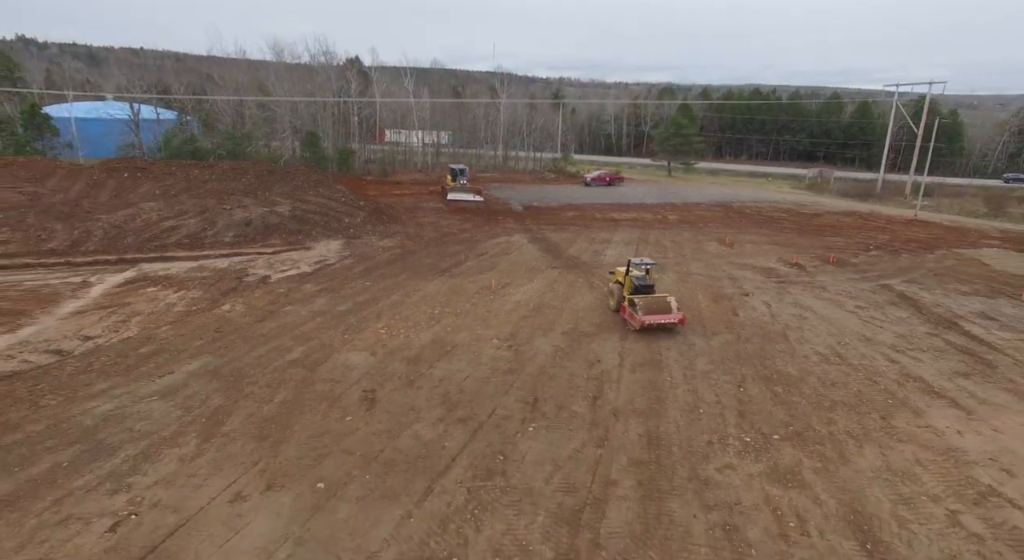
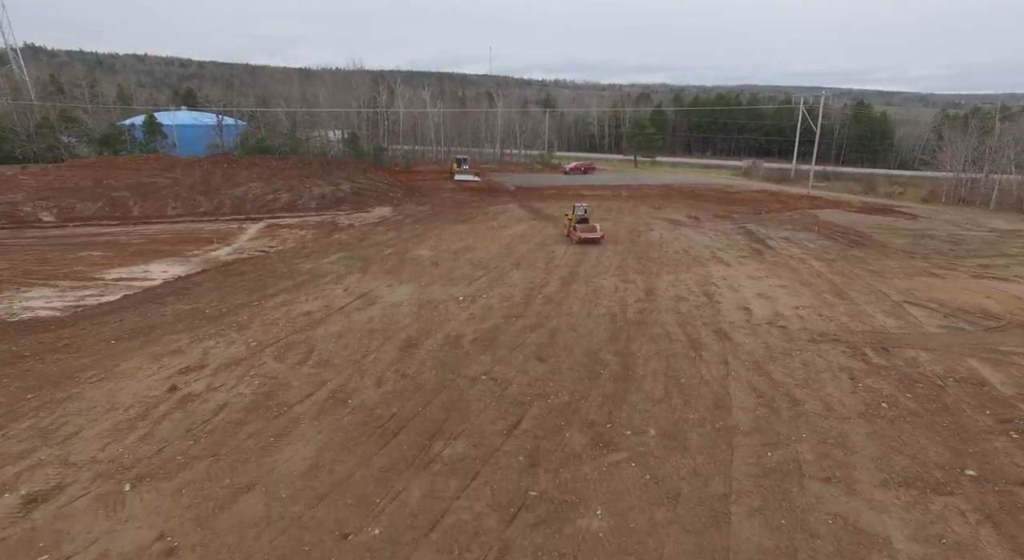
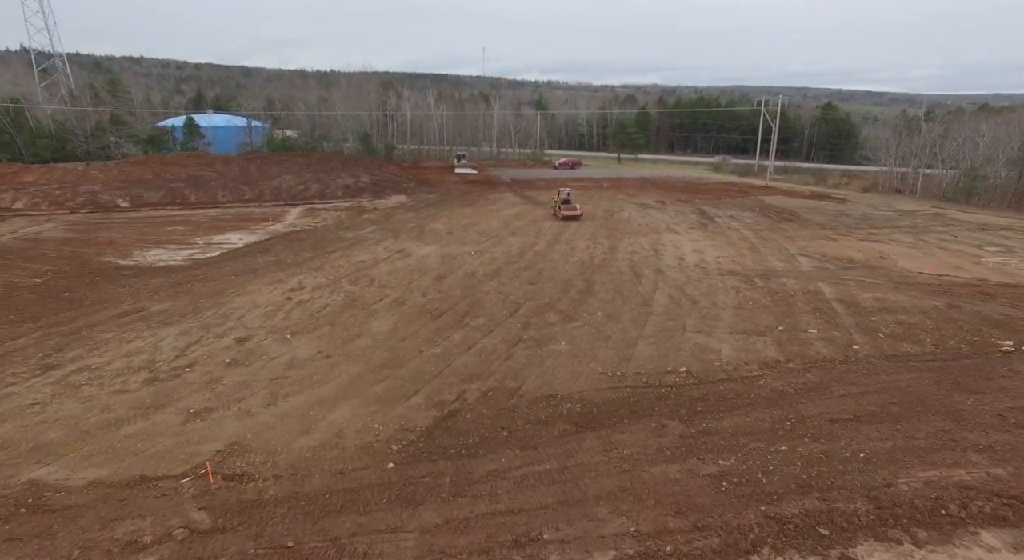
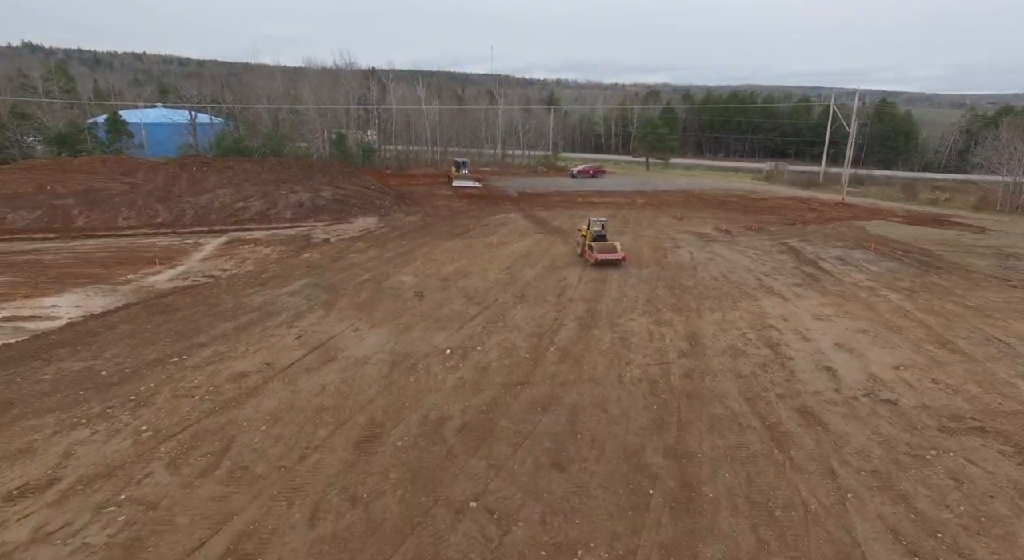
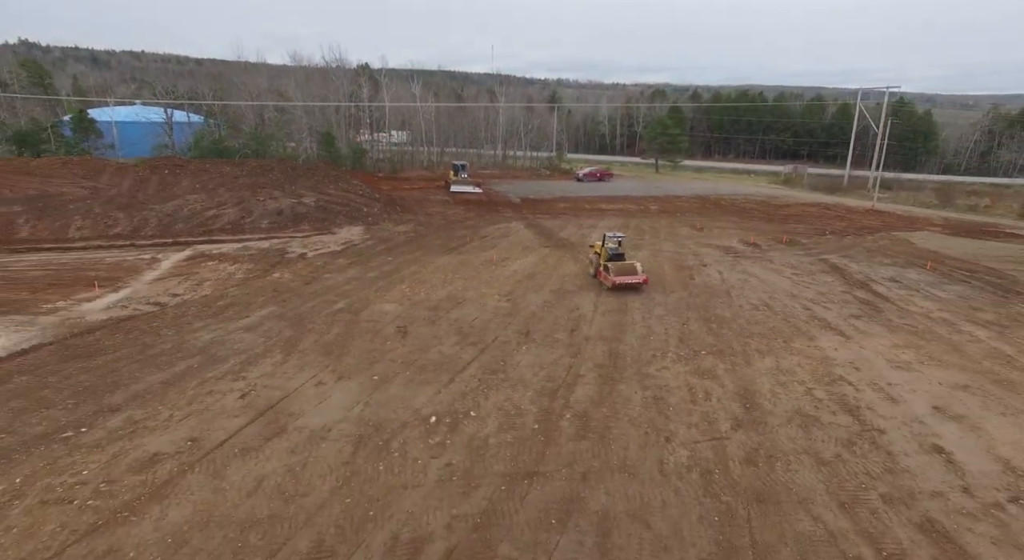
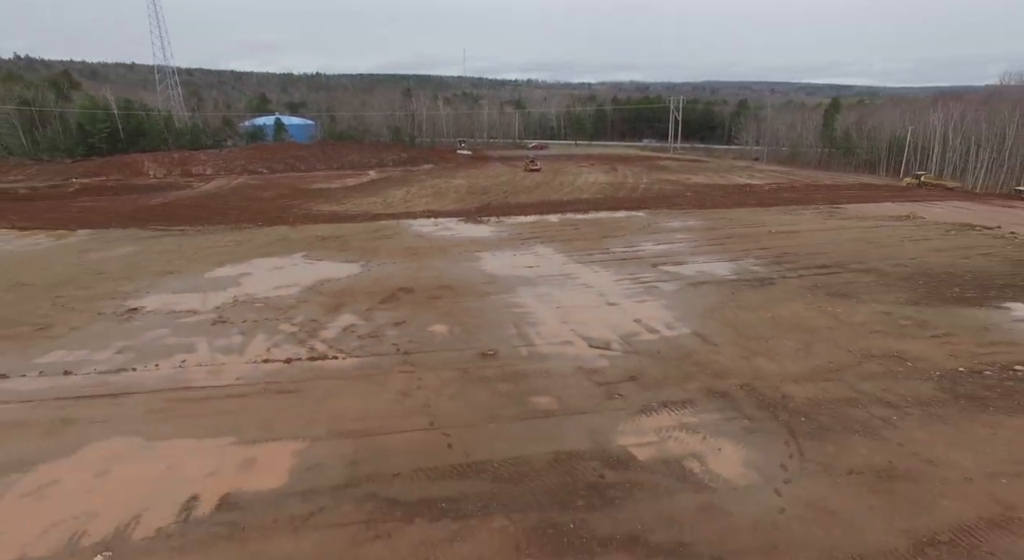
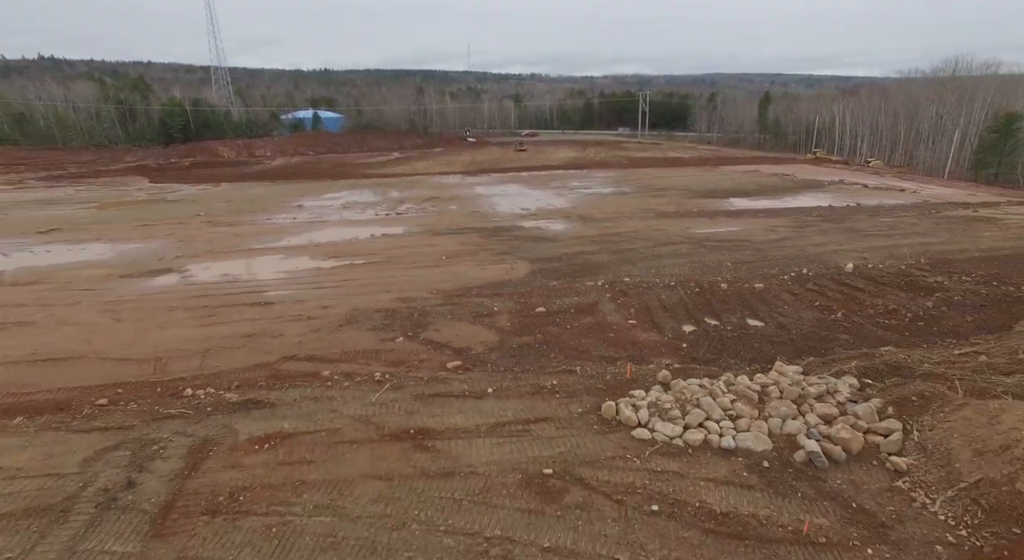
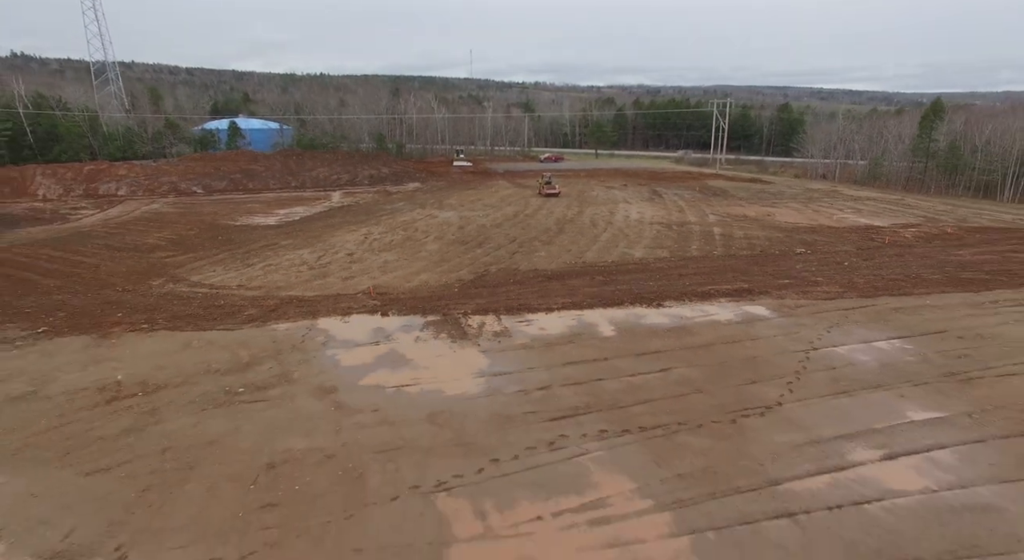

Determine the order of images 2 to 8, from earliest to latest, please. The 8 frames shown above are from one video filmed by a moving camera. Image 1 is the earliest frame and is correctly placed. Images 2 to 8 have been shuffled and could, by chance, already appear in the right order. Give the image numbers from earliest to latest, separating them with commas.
5, 4, 2, 3, 8, 6, 7
